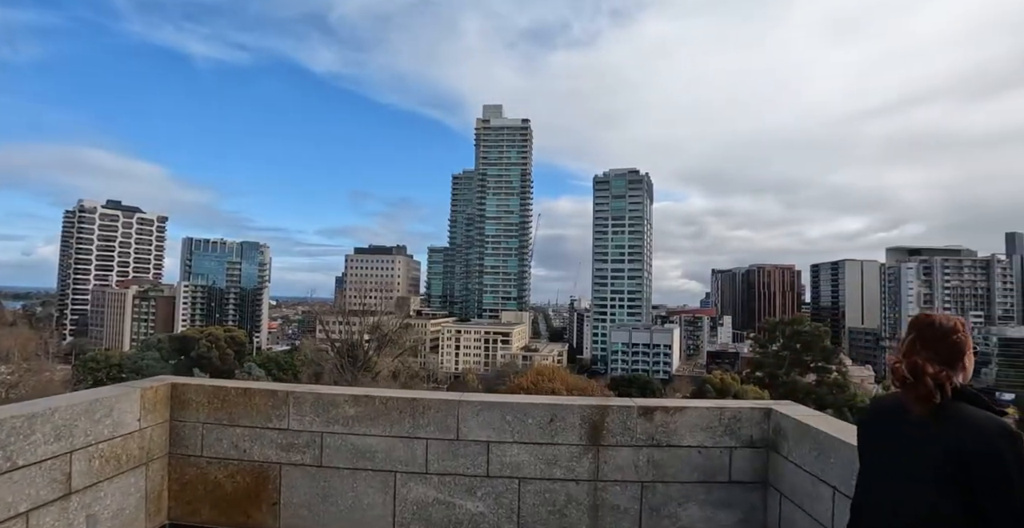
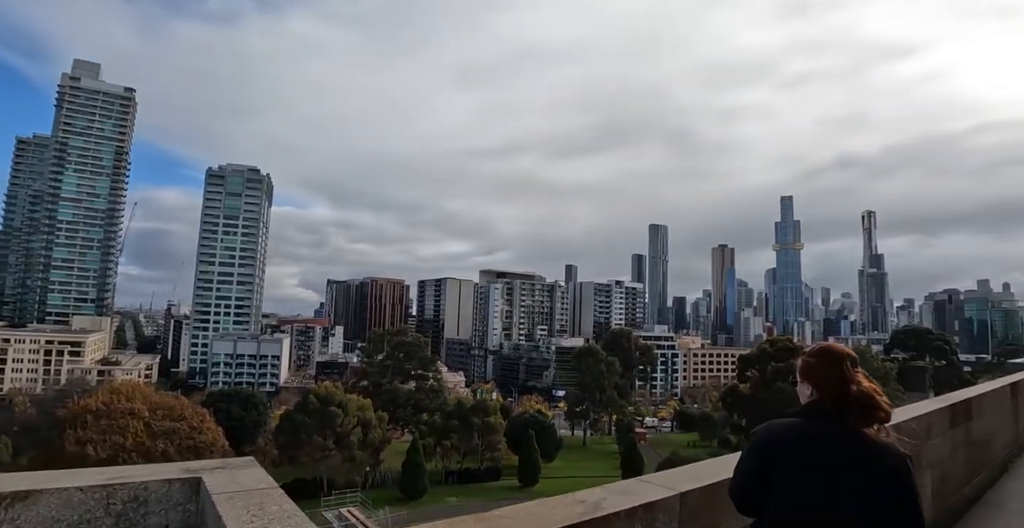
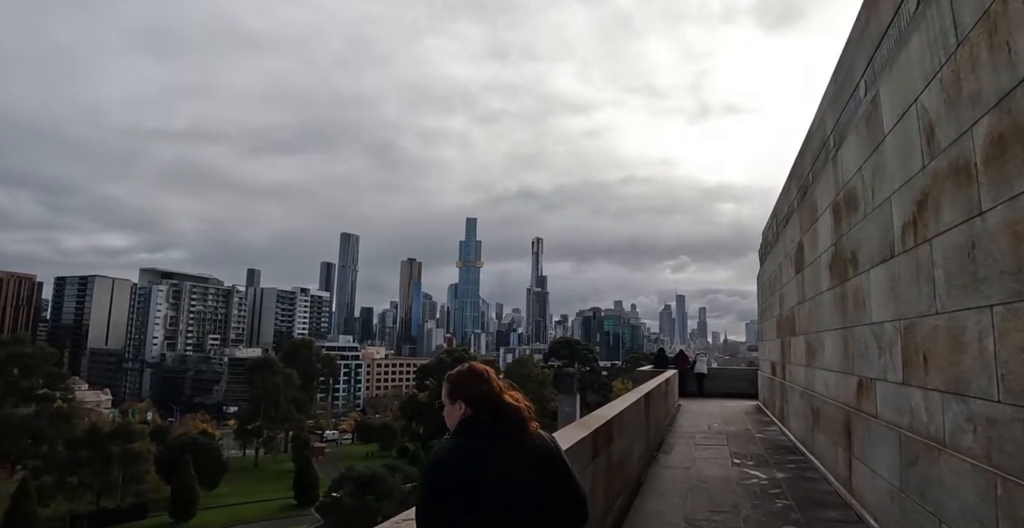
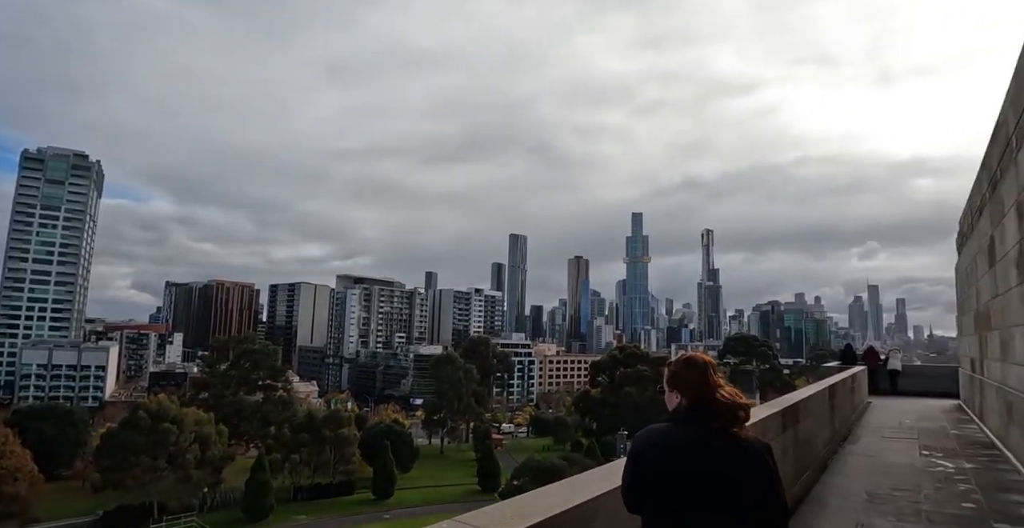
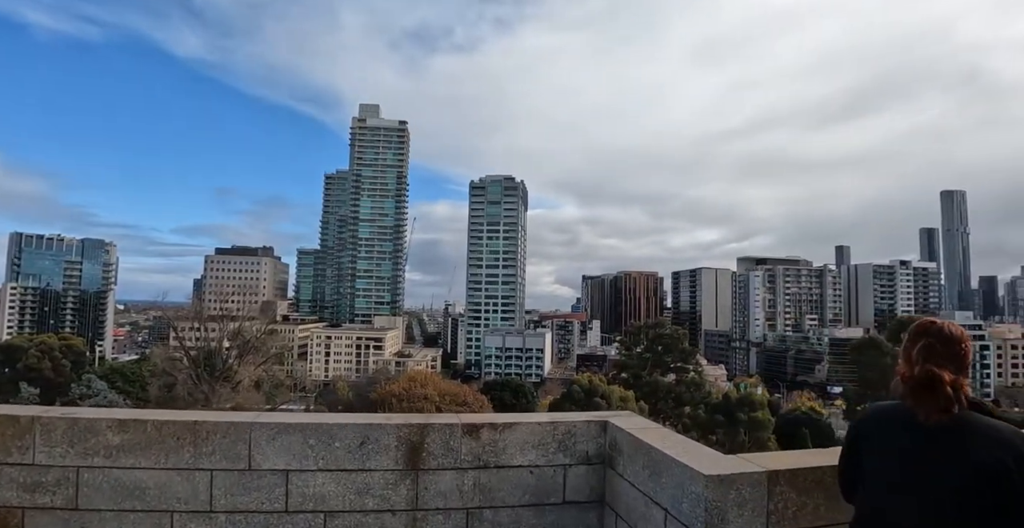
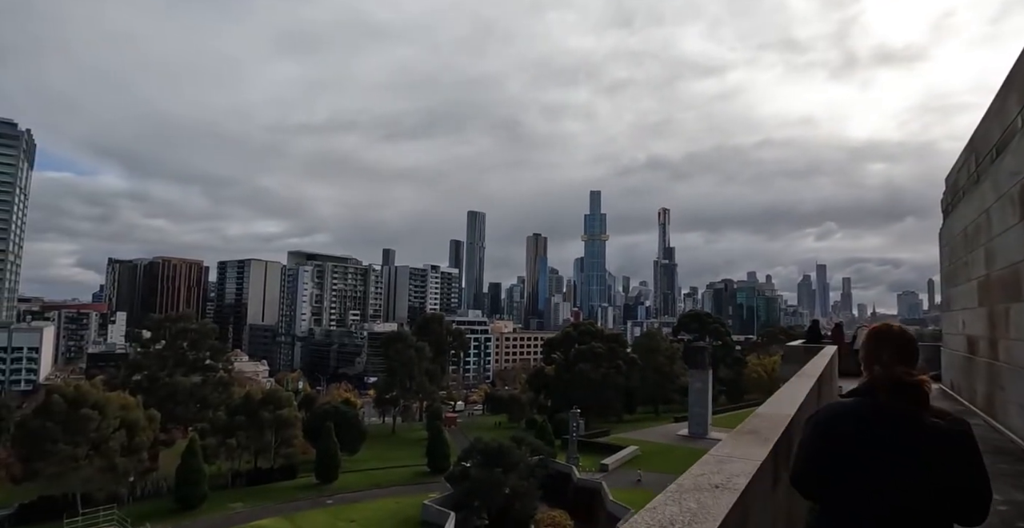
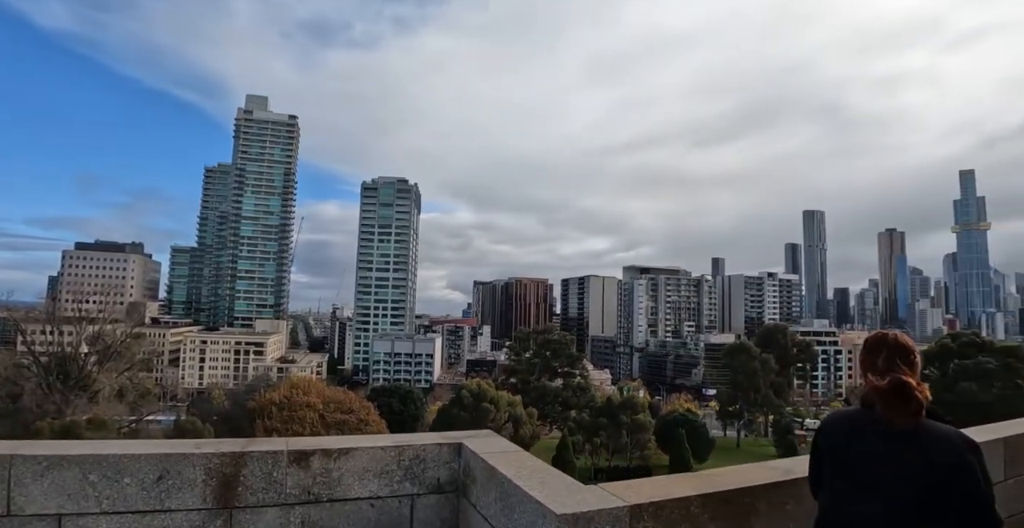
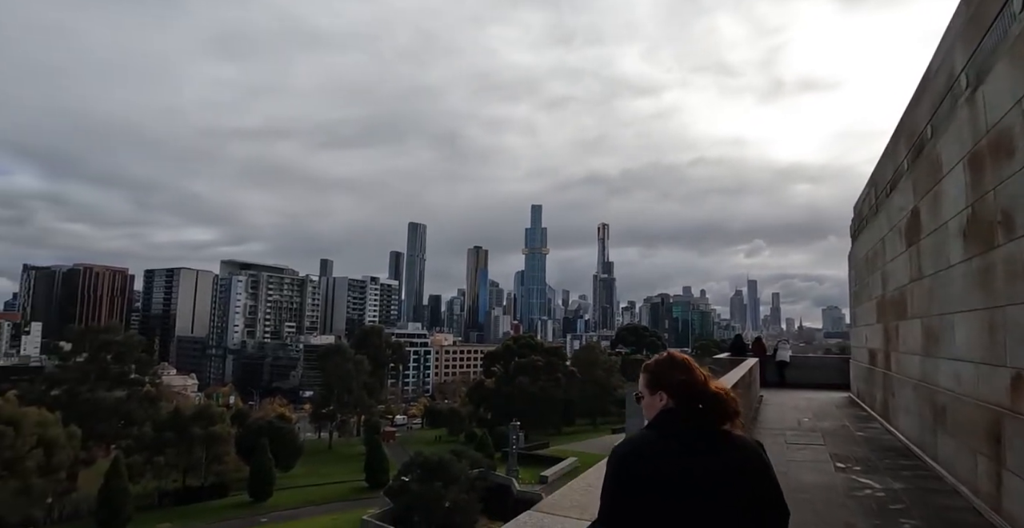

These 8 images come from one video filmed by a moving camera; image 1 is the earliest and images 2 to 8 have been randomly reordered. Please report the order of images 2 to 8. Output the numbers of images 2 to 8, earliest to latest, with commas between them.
5, 7, 2, 4, 3, 8, 6
